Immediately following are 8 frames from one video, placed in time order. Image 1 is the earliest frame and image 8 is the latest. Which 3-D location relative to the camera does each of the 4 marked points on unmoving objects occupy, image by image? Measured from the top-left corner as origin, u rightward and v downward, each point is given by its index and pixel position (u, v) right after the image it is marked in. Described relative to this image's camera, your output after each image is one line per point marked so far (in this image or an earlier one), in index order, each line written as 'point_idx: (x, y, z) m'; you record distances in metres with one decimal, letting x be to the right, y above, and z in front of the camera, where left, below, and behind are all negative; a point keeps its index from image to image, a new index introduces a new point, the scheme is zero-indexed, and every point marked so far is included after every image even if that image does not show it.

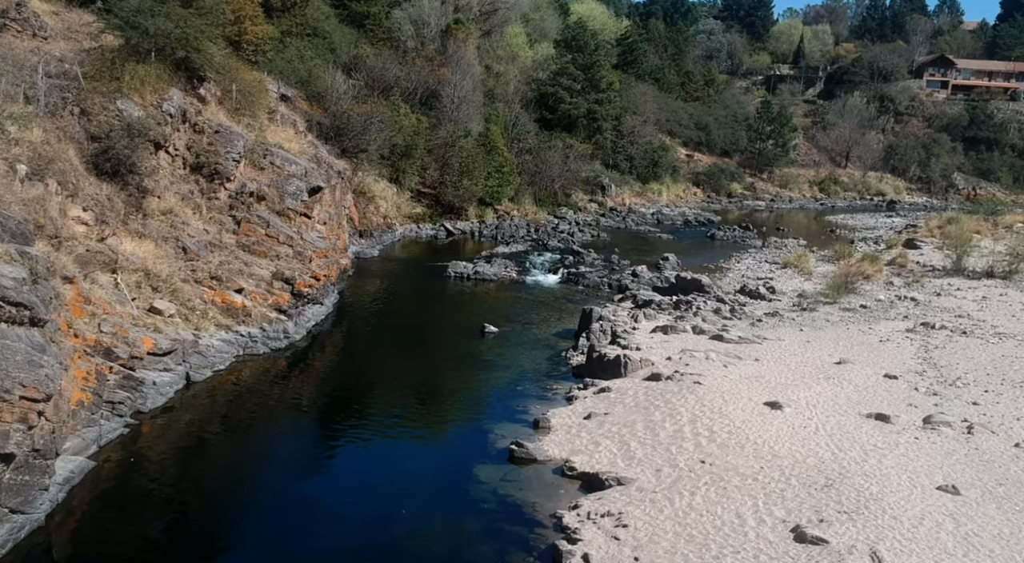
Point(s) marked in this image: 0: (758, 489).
0: (+4.6, -3.9, +17.2) m
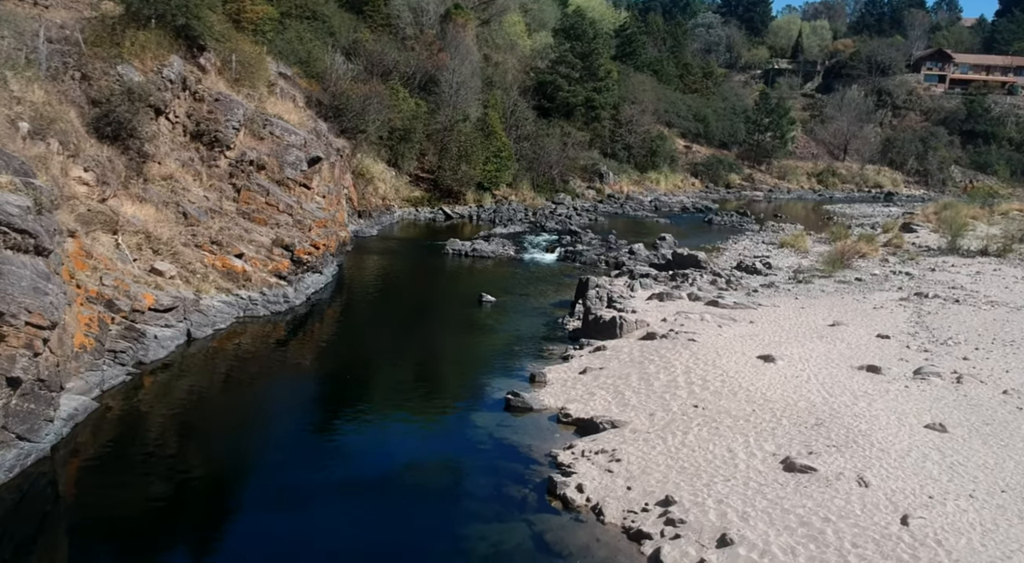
0: (+4.6, -2.8, +17.5) m
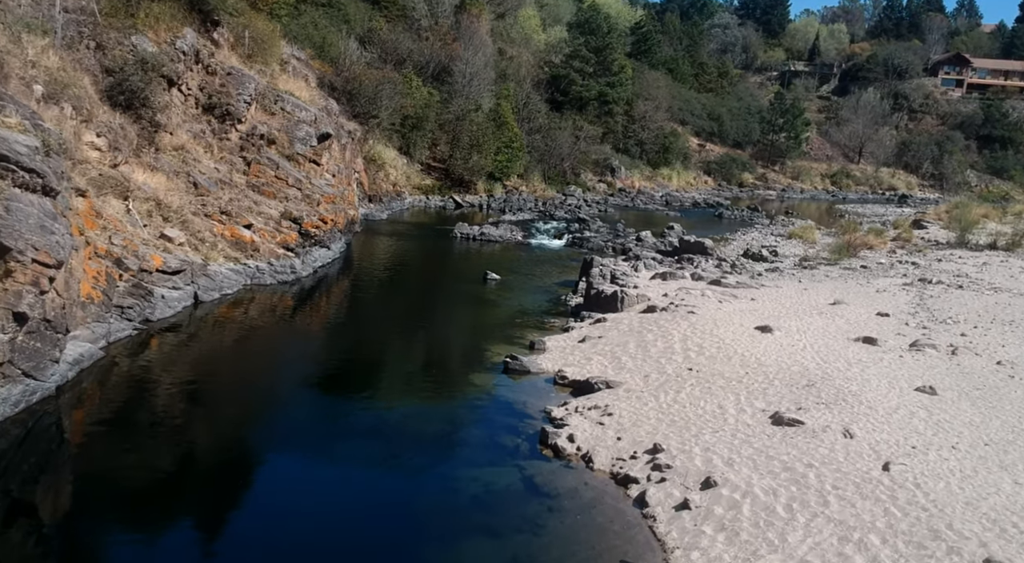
0: (+4.5, -2.1, +17.8) m
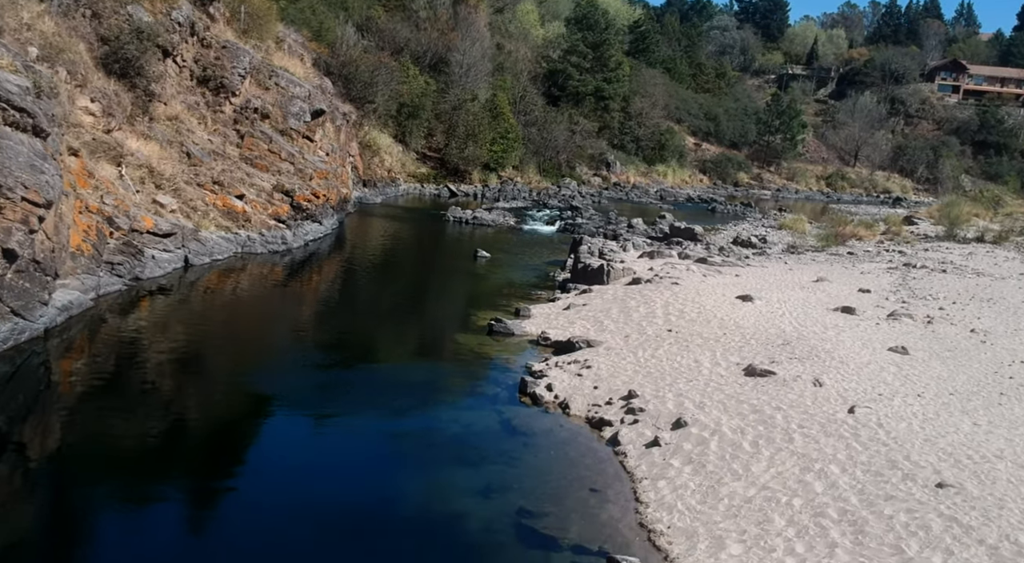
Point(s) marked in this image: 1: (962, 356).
0: (+4.1, -1.3, +18.1) m
1: (+8.7, -1.4, +17.6) m
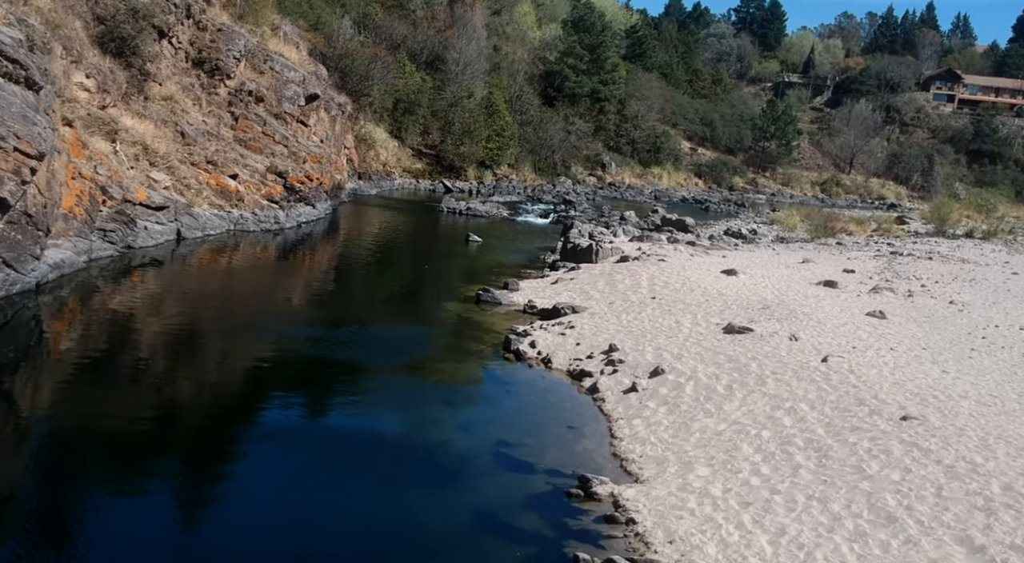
0: (+3.8, -0.5, +18.4) m
1: (+8.4, -0.8, +17.9) m
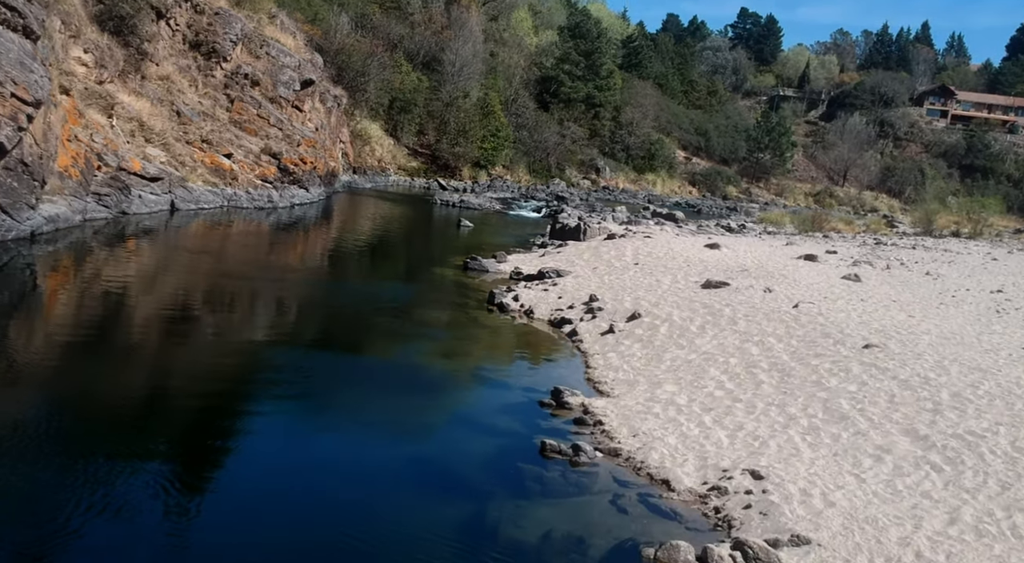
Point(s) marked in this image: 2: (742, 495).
0: (+3.5, +0.2, +18.9) m
1: (+8.1, -0.1, +18.4) m
2: (+1.9, -1.8, +7.5) m
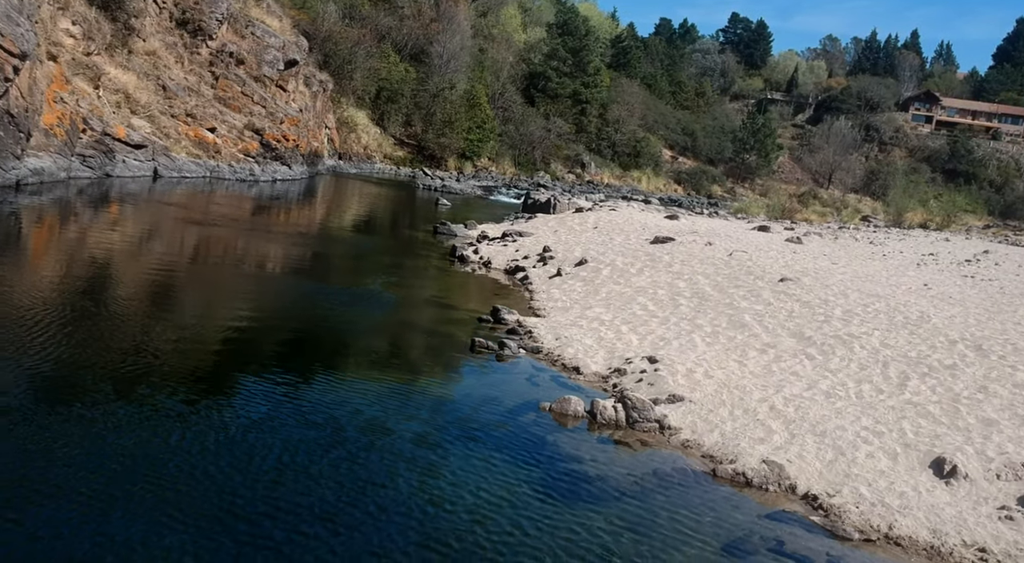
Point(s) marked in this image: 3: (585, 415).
0: (+2.7, +1.1, +20.0) m
1: (+7.3, +0.7, +19.6) m
2: (+1.2, -0.9, +8.6) m
3: (+0.6, -1.1, +7.7) m
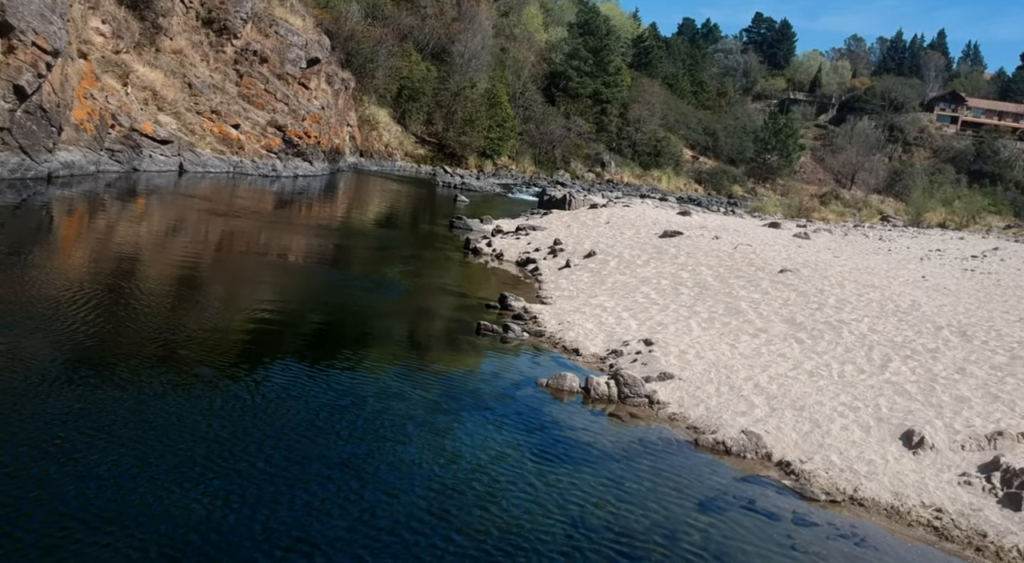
0: (+3.0, +1.2, +20.4) m
1: (+7.6, +0.8, +19.9) m
2: (+1.2, -0.7, +9.1) m
3: (+0.6, -1.0, +8.2) m
